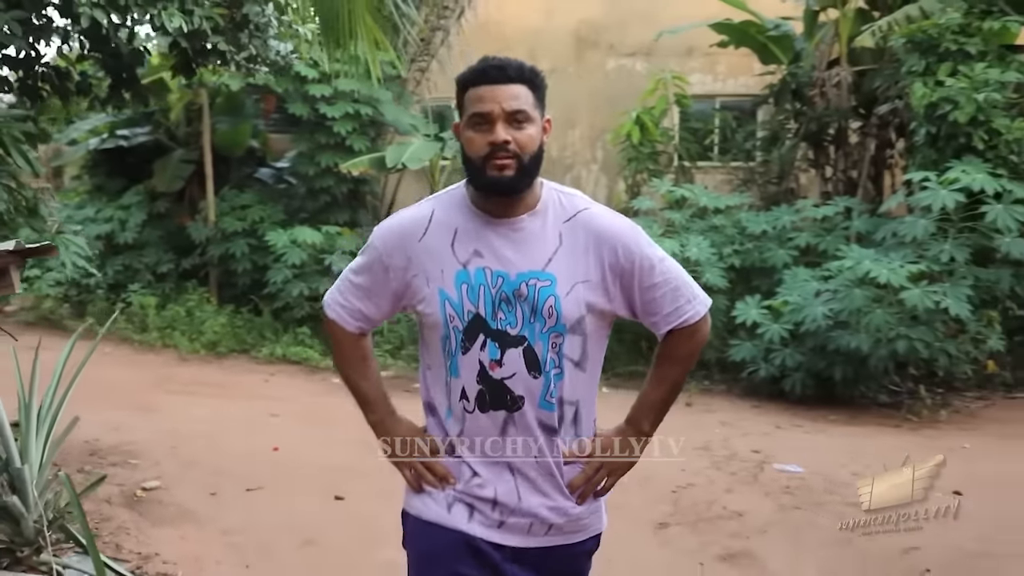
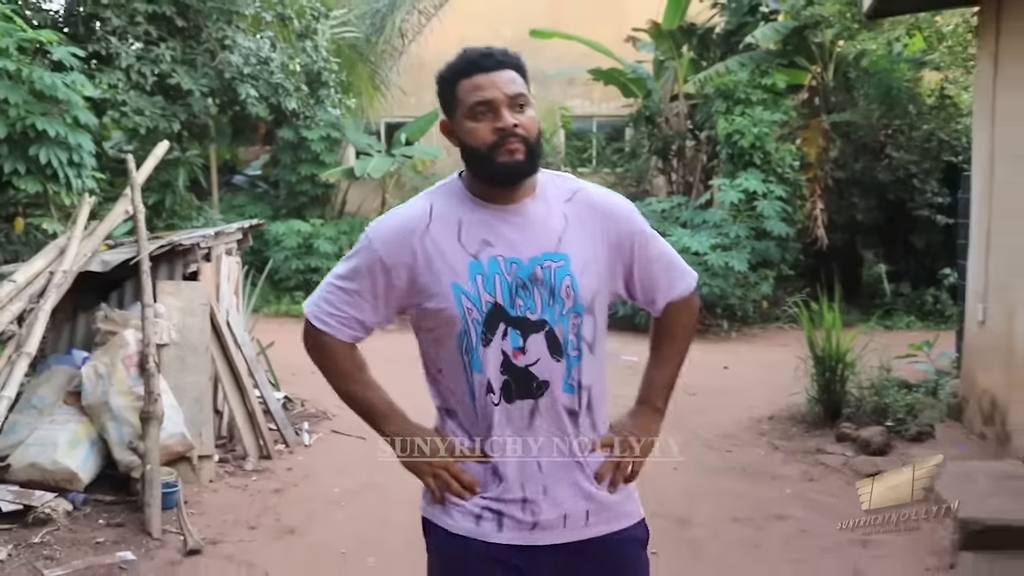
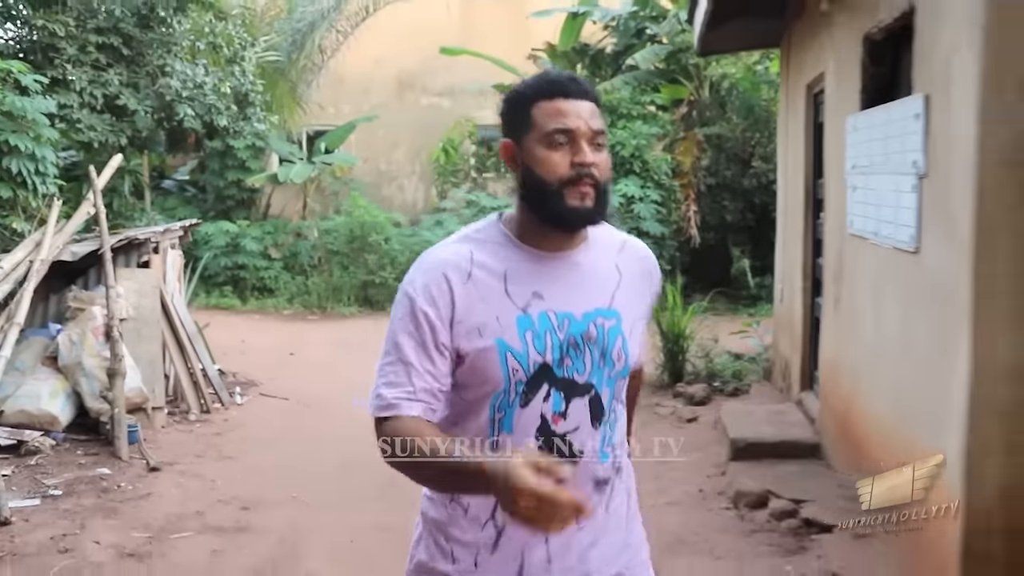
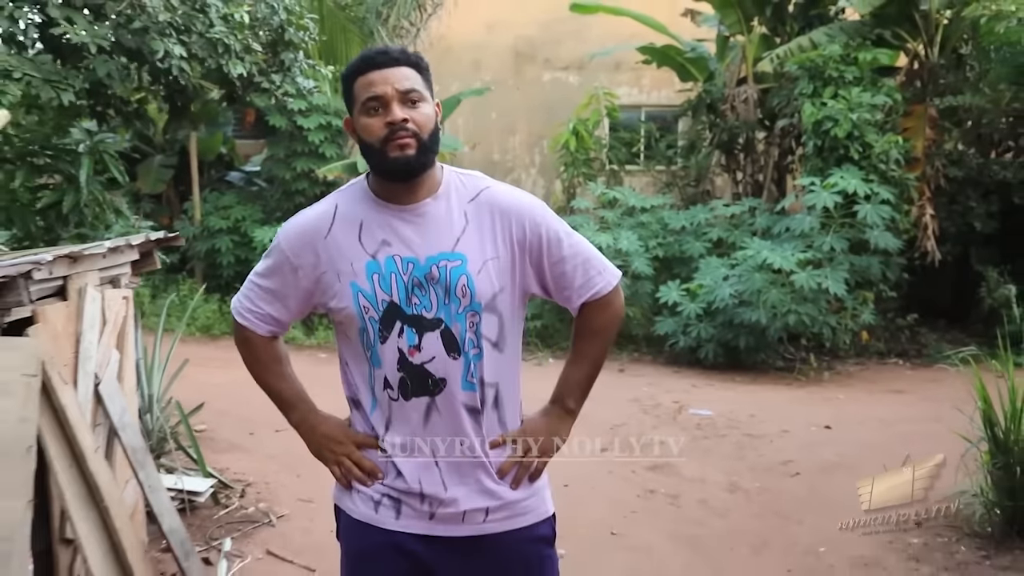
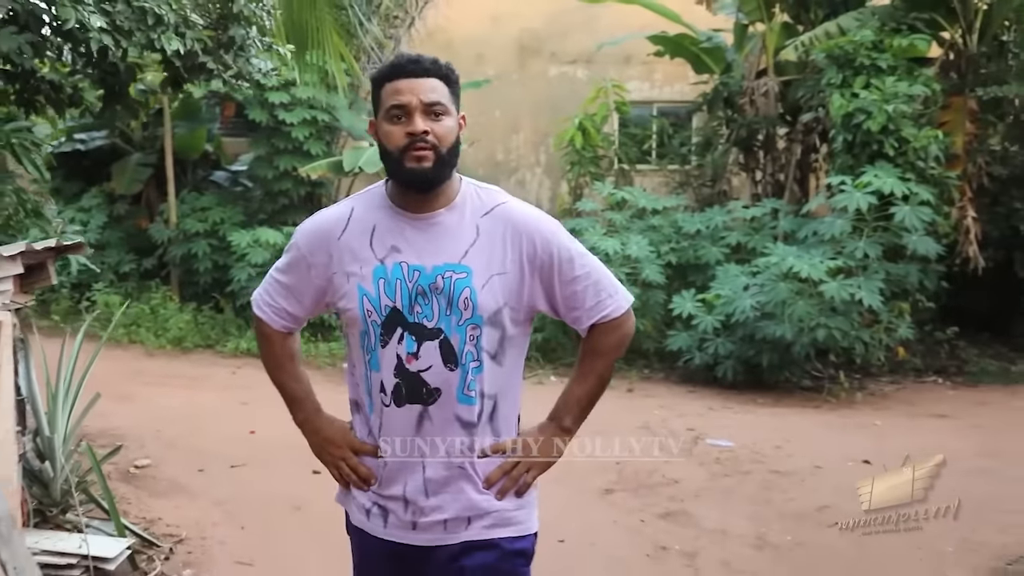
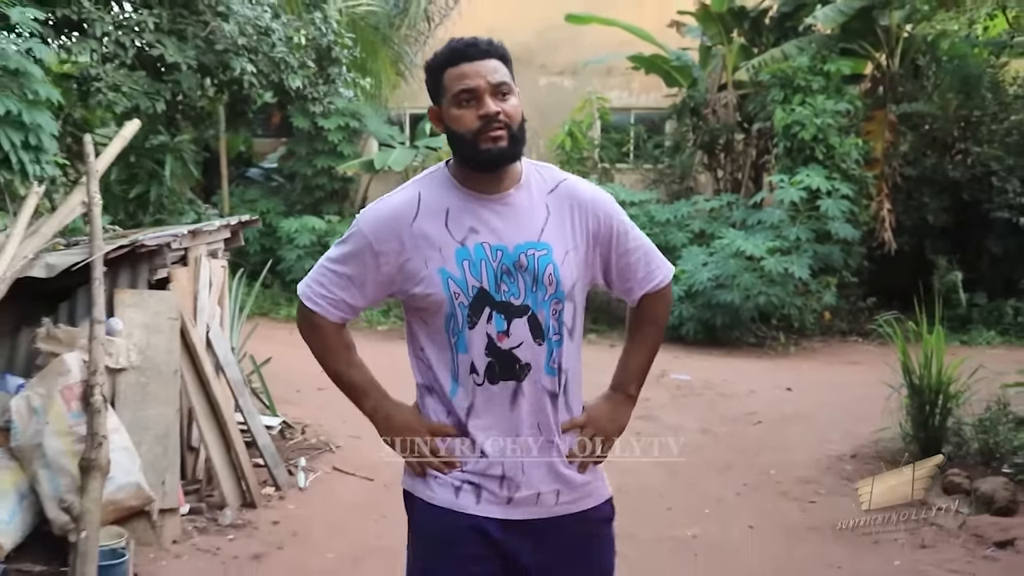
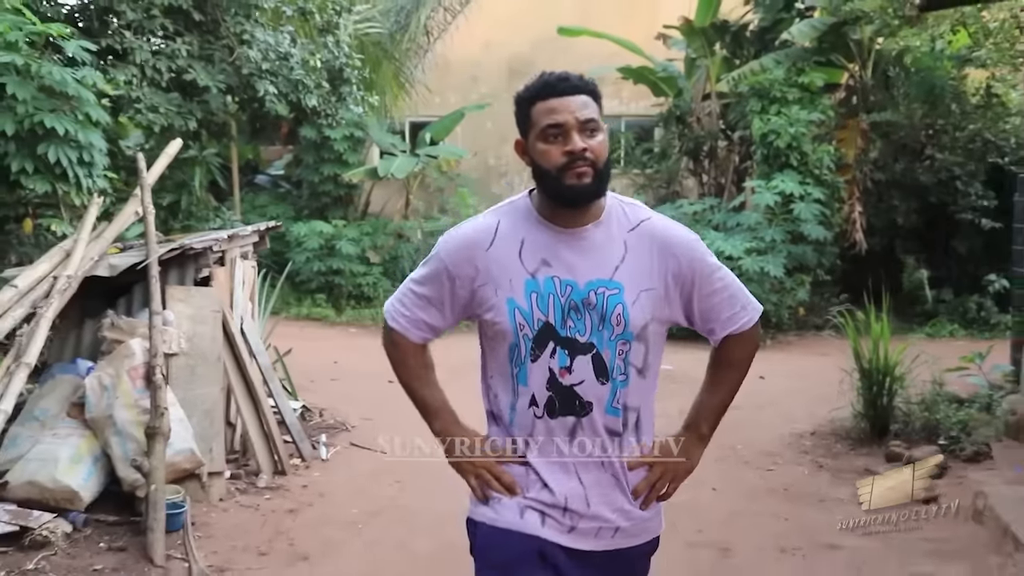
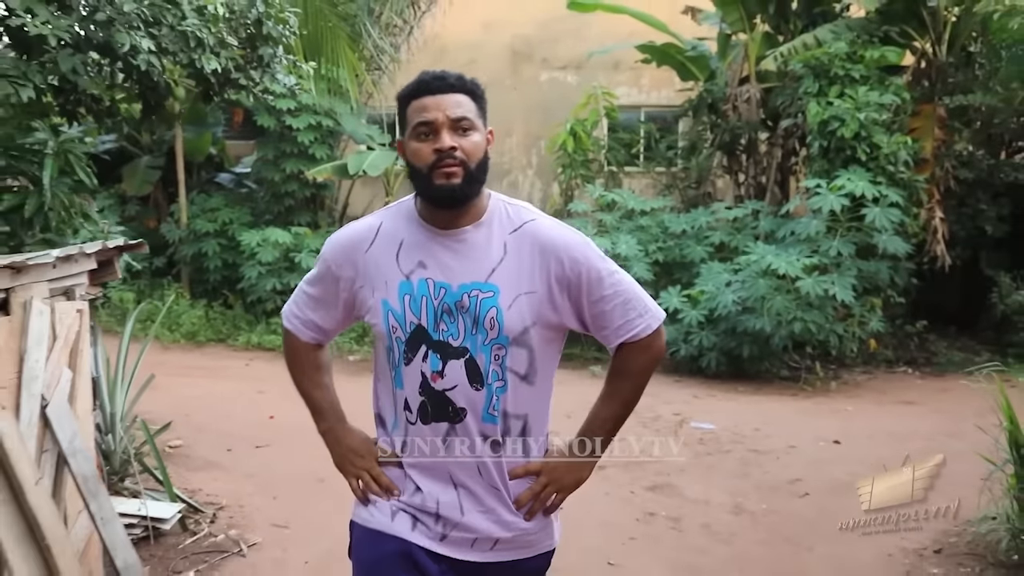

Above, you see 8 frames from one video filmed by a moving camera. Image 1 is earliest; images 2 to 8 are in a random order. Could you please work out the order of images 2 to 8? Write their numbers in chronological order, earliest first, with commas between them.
5, 8, 4, 6, 7, 2, 3
